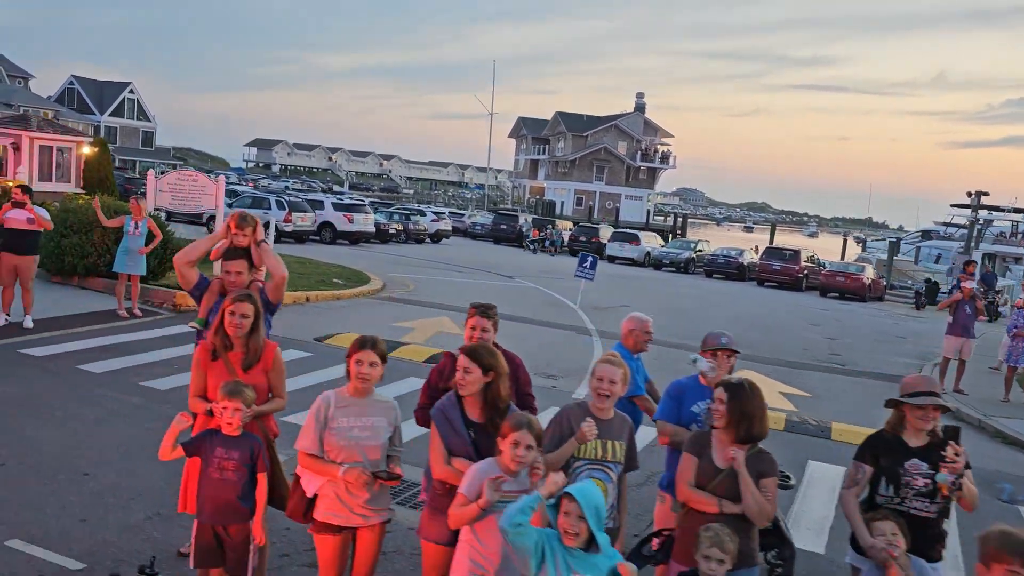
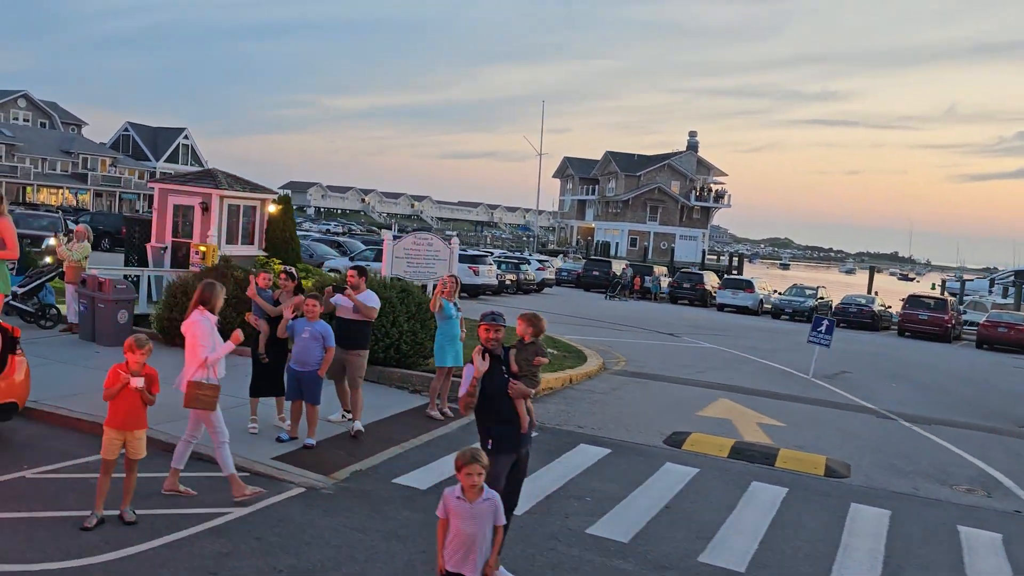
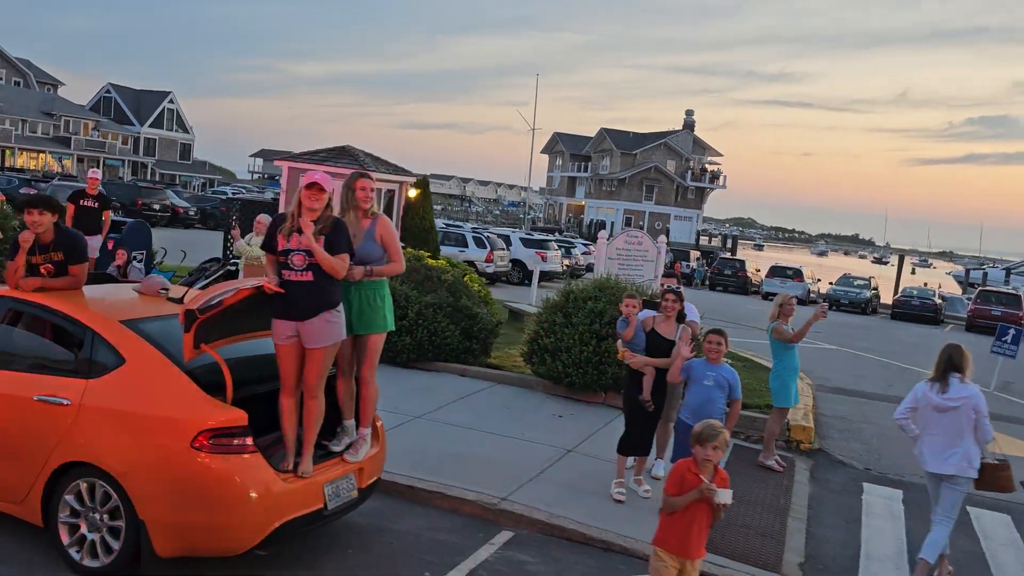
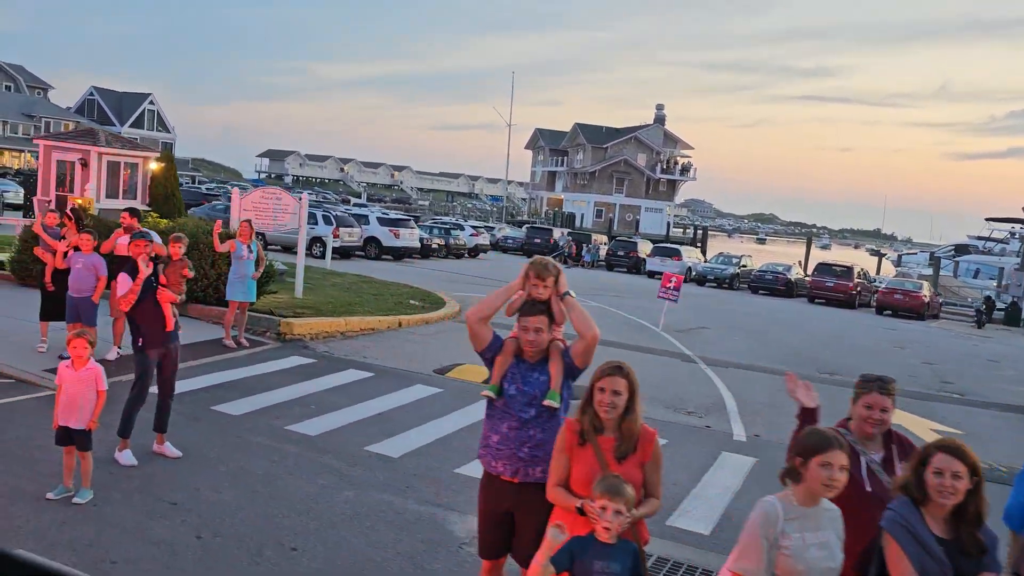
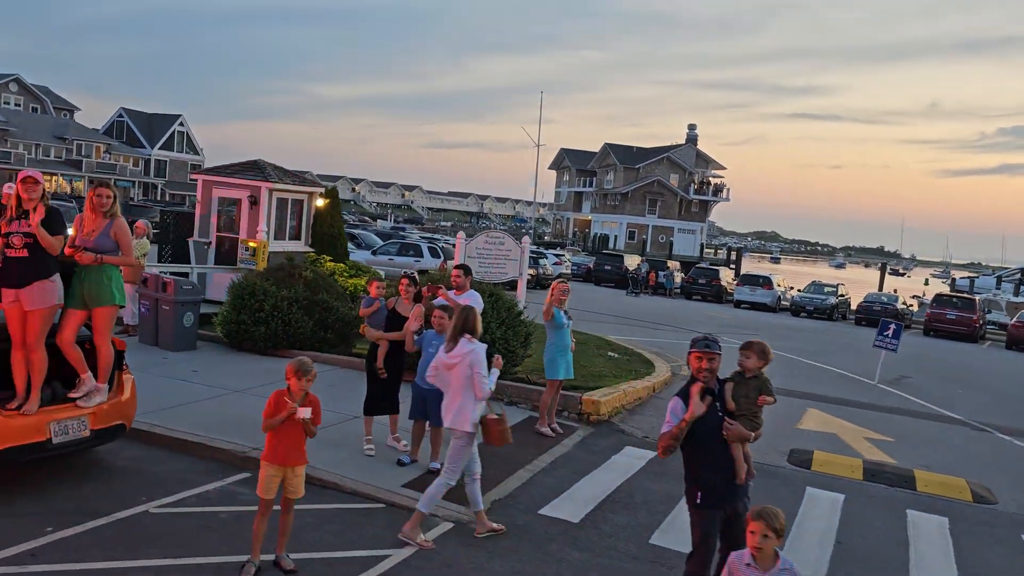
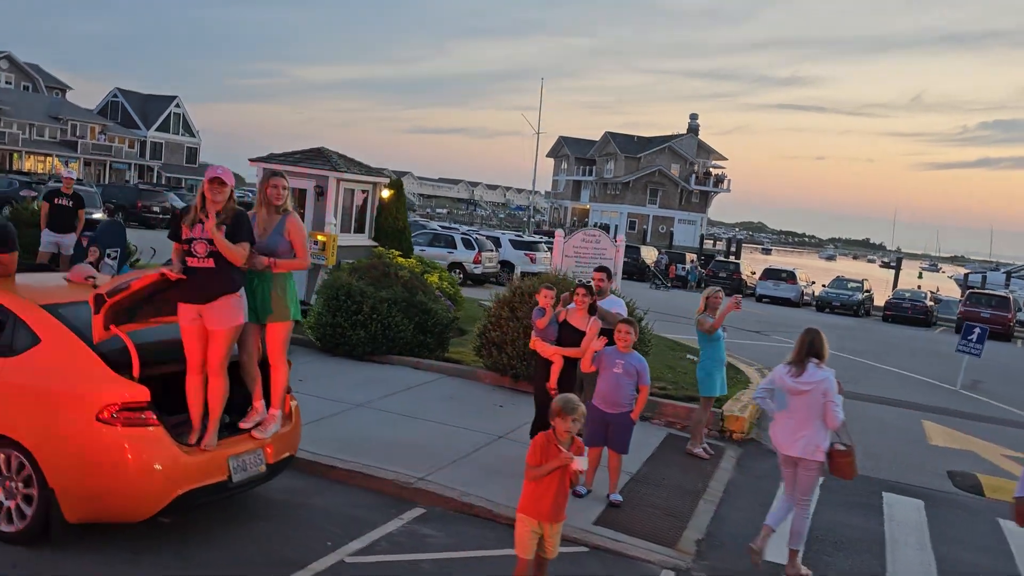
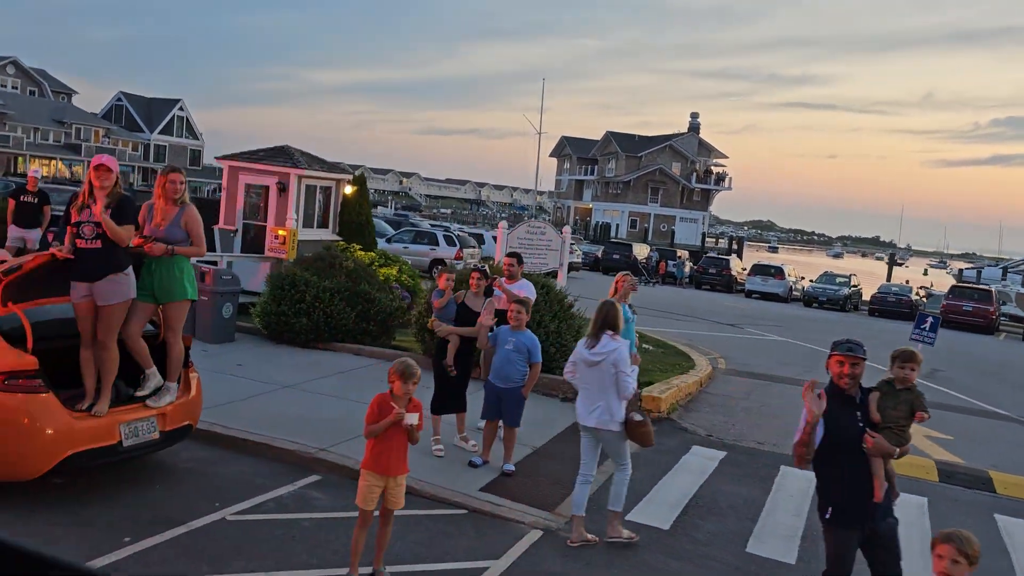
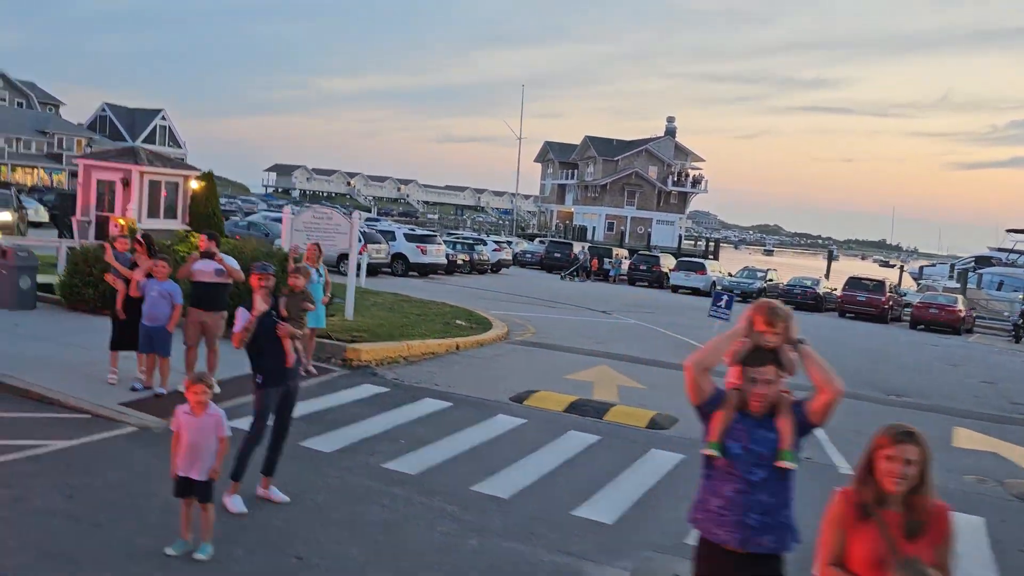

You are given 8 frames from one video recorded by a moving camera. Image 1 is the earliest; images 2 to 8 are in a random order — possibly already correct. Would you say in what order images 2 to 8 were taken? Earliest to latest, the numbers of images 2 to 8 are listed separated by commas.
4, 8, 2, 5, 7, 6, 3
